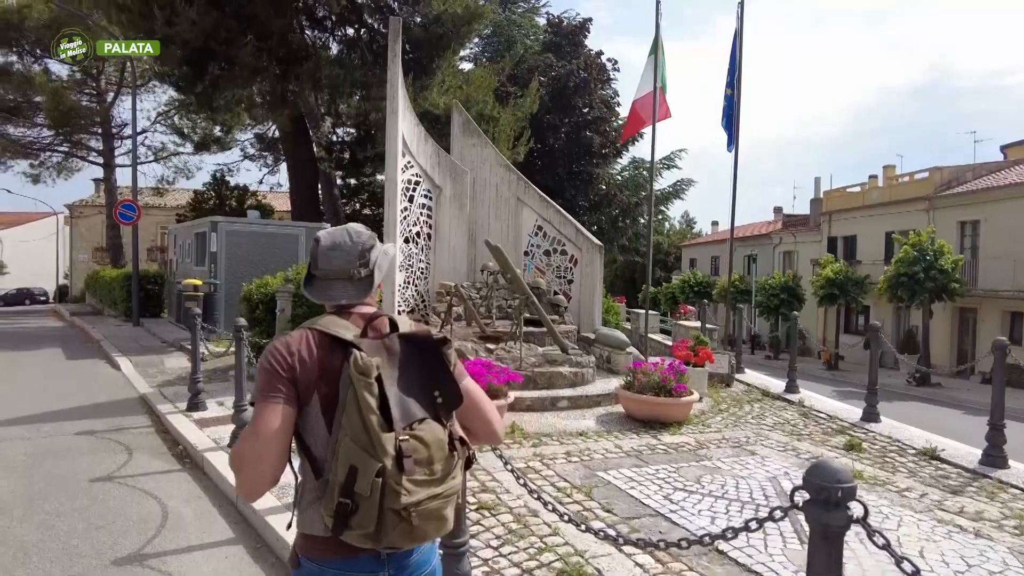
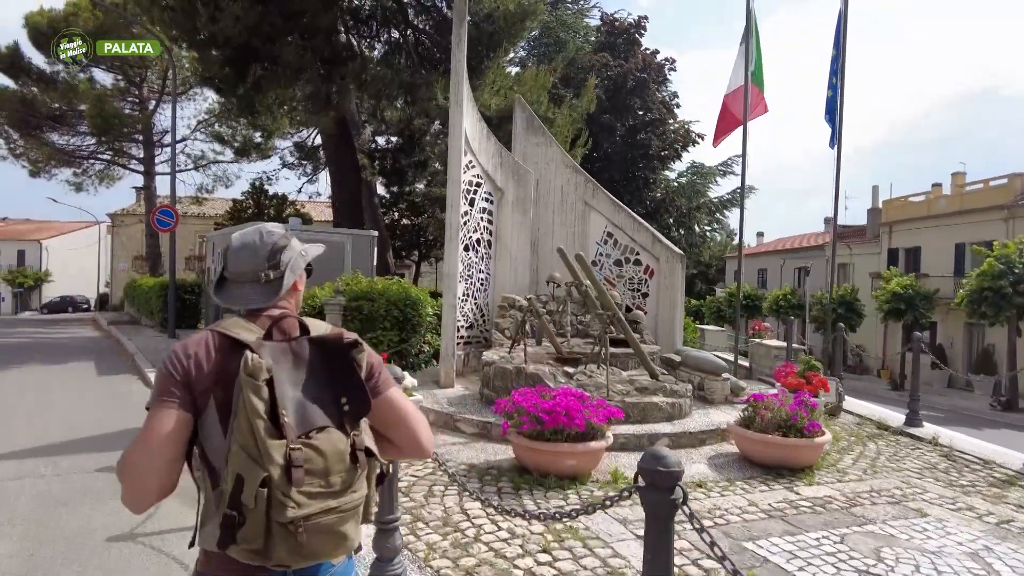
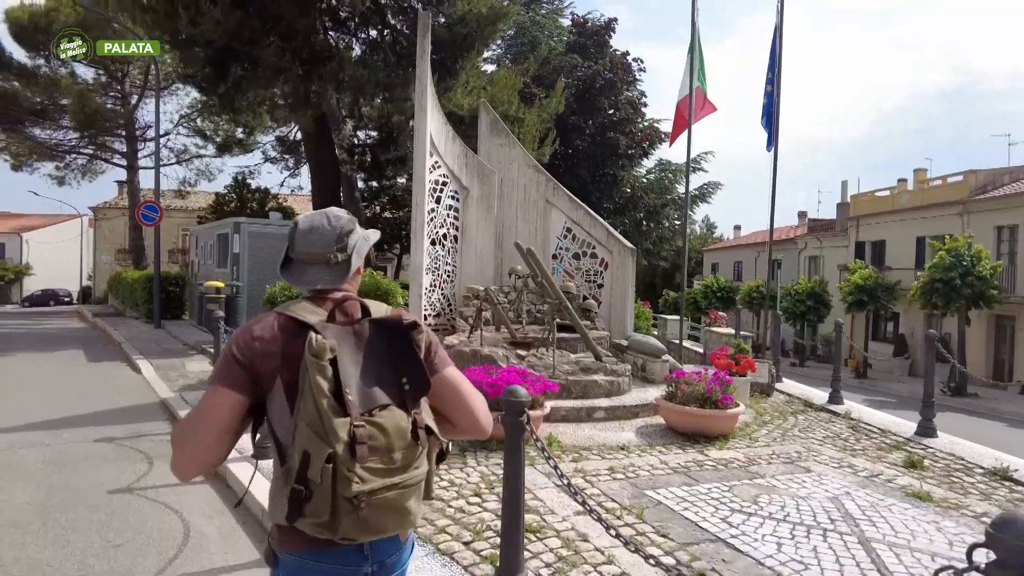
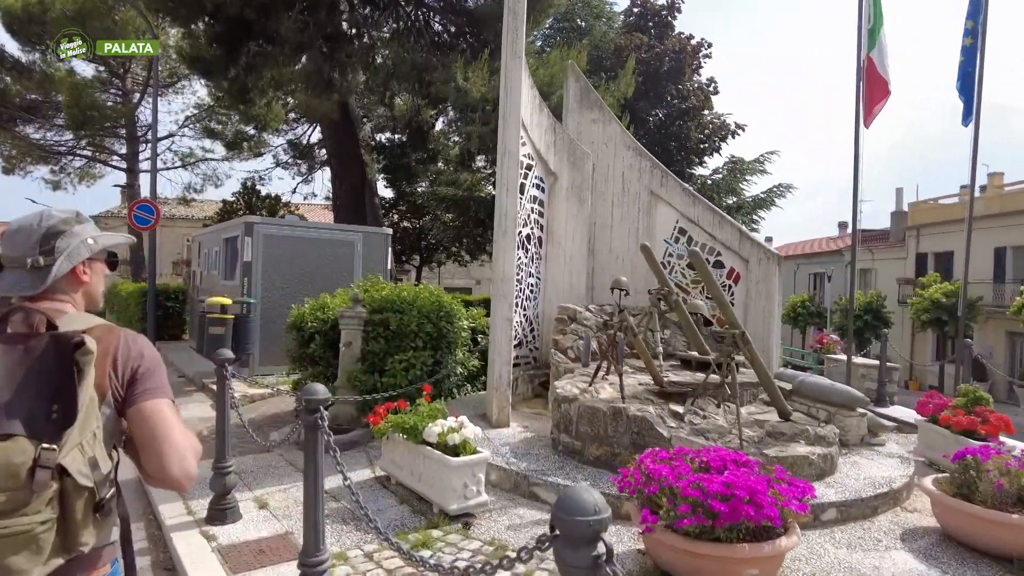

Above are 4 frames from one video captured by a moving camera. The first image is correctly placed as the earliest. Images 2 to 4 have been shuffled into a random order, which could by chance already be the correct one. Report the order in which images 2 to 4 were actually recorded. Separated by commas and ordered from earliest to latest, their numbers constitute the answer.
3, 2, 4
